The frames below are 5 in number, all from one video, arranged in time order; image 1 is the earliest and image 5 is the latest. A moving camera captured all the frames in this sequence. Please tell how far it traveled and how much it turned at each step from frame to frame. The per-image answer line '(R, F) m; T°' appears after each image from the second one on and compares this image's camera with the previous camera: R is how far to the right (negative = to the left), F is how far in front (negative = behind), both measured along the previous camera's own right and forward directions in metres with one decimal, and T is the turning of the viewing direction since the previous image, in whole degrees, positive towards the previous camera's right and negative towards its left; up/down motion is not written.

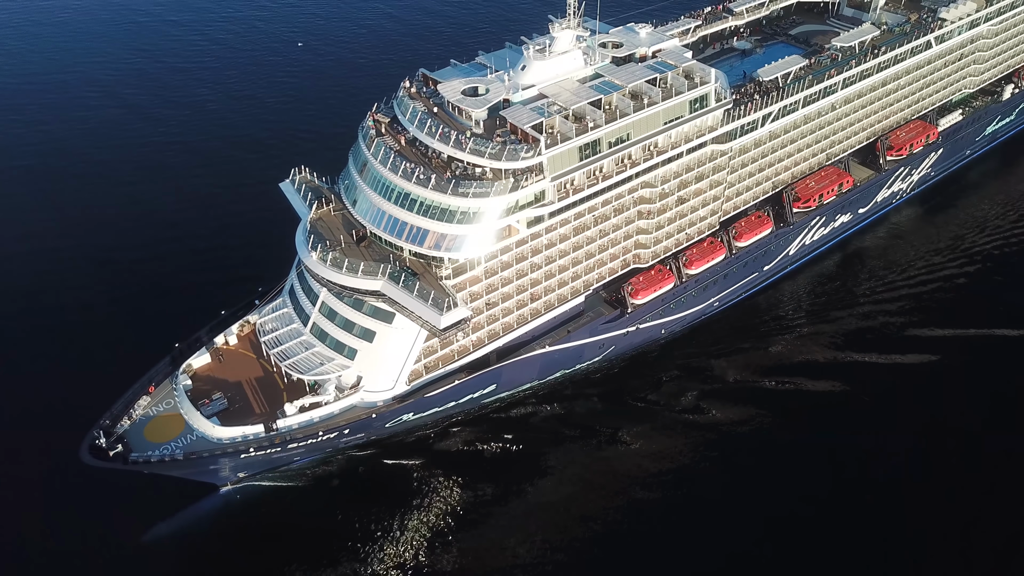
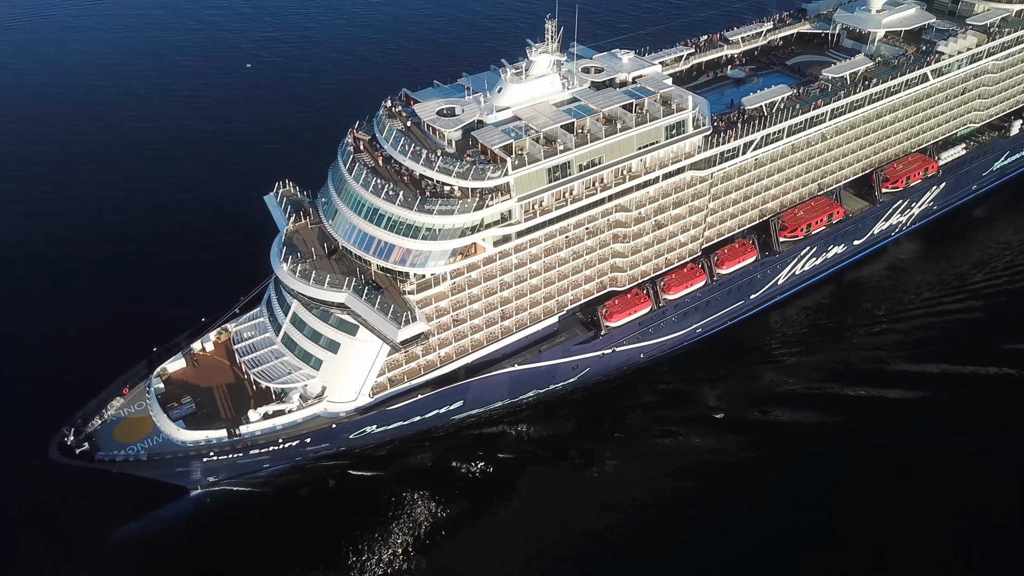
(+3.2, -0.4) m; -2°
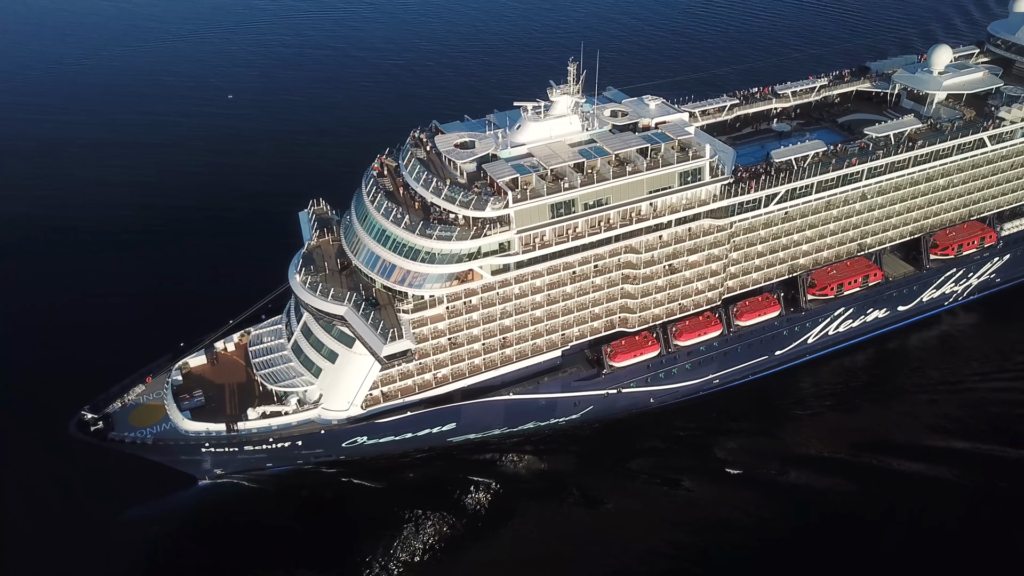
(+4.6, -0.7) m; -7°
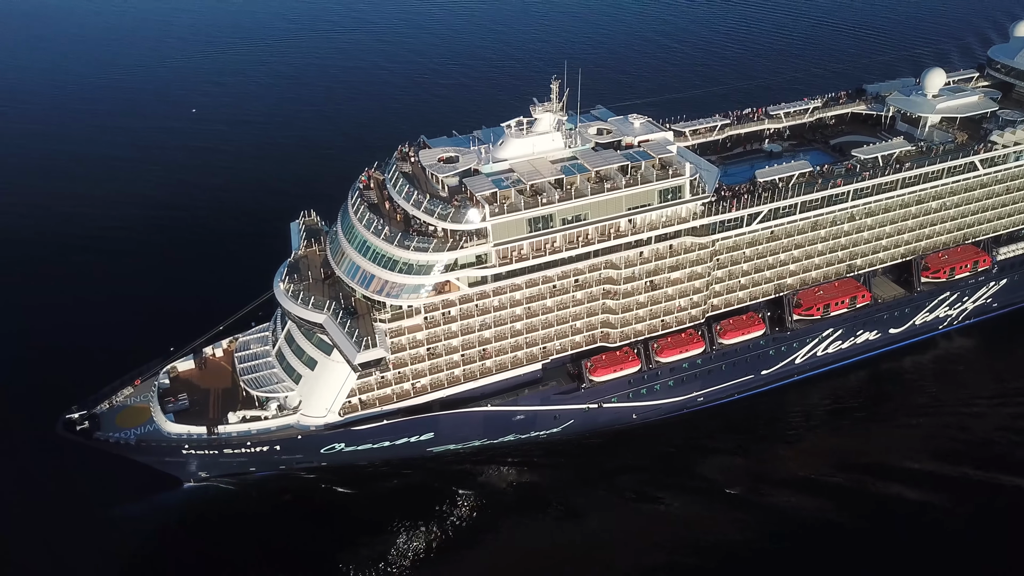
(+2.3, -0.6) m; -2°
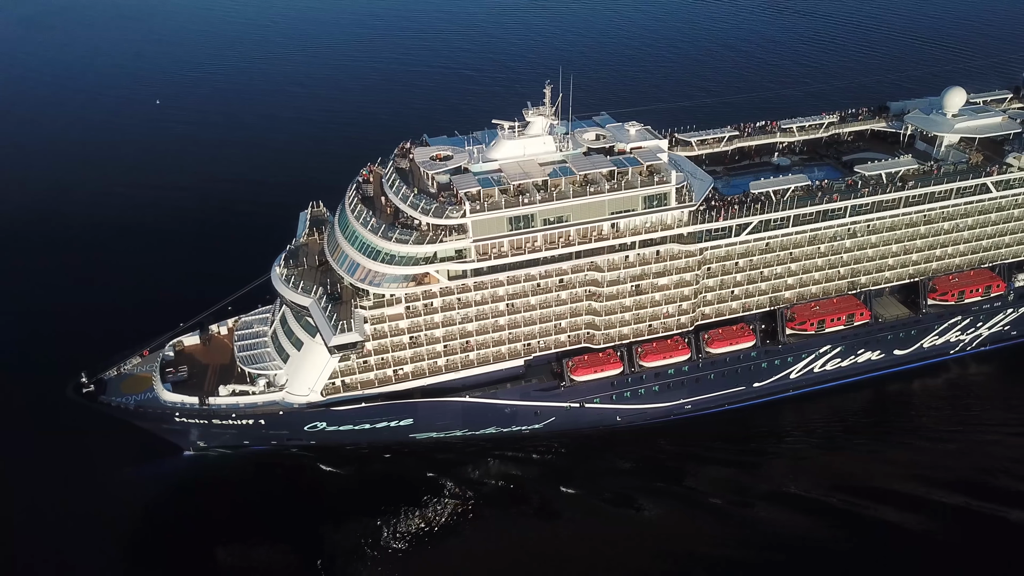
(+4.2, -1.2) m; -4°
